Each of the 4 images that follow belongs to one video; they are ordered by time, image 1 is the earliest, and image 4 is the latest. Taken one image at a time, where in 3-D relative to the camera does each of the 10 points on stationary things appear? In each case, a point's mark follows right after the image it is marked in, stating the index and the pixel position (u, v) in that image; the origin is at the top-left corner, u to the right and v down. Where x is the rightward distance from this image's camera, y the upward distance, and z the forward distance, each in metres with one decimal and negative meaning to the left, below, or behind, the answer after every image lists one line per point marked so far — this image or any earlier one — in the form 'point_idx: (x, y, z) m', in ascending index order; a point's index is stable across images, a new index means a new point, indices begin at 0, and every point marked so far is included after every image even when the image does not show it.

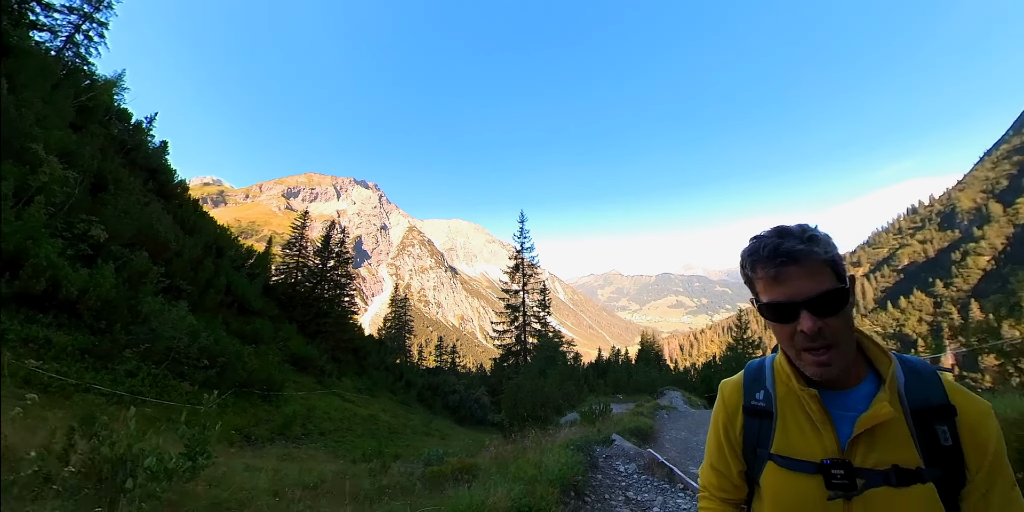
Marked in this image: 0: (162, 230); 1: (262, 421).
0: (-11.7, +0.8, +14.5) m
1: (-6.6, -4.4, +11.6) m
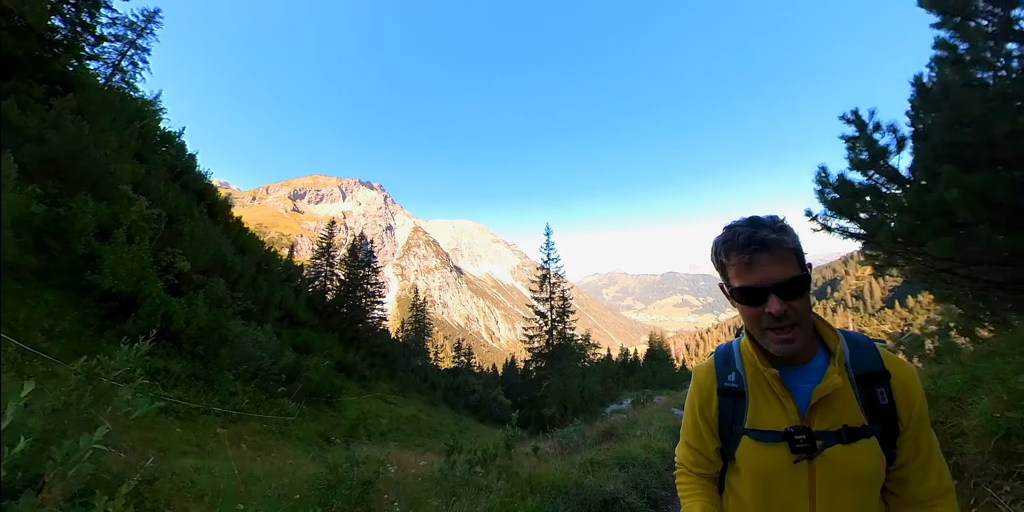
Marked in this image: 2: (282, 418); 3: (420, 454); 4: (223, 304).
0: (-10.5, +0.1, +15.9) m
1: (-5.4, -5.1, +13.0) m
2: (-5.8, -4.1, +11.0) m
3: (-2.2, -4.7, +10.3) m
4: (-9.0, -1.5, +13.5) m
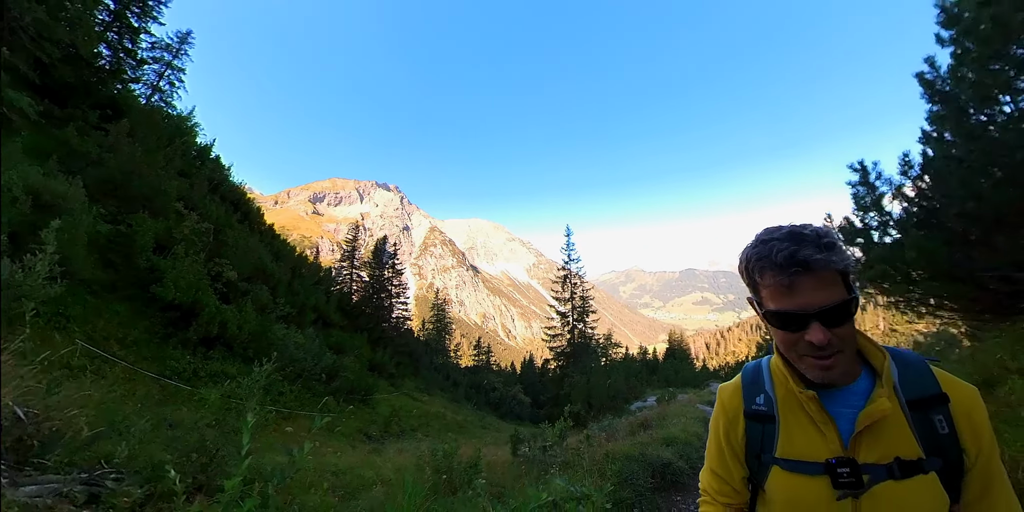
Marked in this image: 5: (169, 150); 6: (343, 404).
0: (-9.6, -0.1, +16.8) m
1: (-4.5, -5.3, +13.7) m
2: (-5.1, -4.3, +11.8) m
3: (-1.5, -4.8, +11.0) m
4: (-8.2, -1.7, +14.4) m
5: (-14.4, +4.5, +18.2) m
6: (-5.2, -4.6, +13.3) m
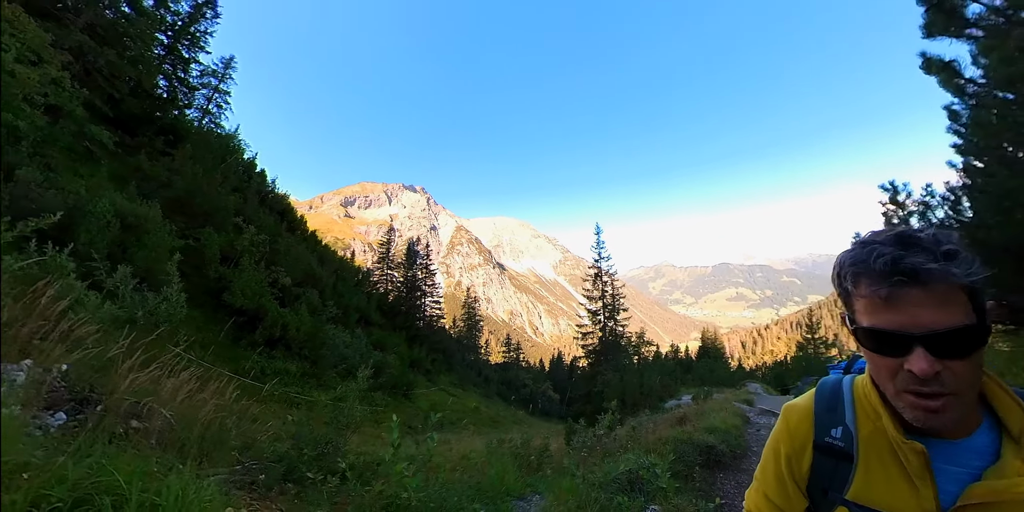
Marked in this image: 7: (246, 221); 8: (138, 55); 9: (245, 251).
0: (-8.3, -0.3, +17.9) m
1: (-3.3, -5.4, +14.6) m
2: (-4.0, -4.5, +12.6) m
3: (-0.4, -5.0, +11.6) m
4: (-7.0, -1.9, +15.4) m
5: (-13.1, +4.3, +19.5) m
6: (-4.0, -4.7, +14.2) m
7: (-9.7, +1.4, +15.8) m
8: (-12.6, +7.1, +14.8) m
9: (-8.0, +0.3, +13.0) m
